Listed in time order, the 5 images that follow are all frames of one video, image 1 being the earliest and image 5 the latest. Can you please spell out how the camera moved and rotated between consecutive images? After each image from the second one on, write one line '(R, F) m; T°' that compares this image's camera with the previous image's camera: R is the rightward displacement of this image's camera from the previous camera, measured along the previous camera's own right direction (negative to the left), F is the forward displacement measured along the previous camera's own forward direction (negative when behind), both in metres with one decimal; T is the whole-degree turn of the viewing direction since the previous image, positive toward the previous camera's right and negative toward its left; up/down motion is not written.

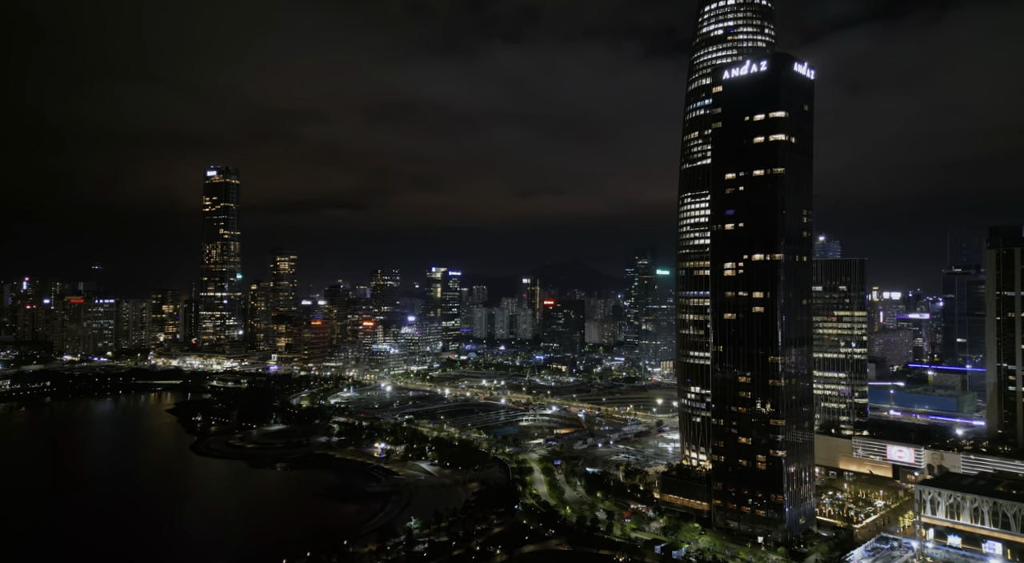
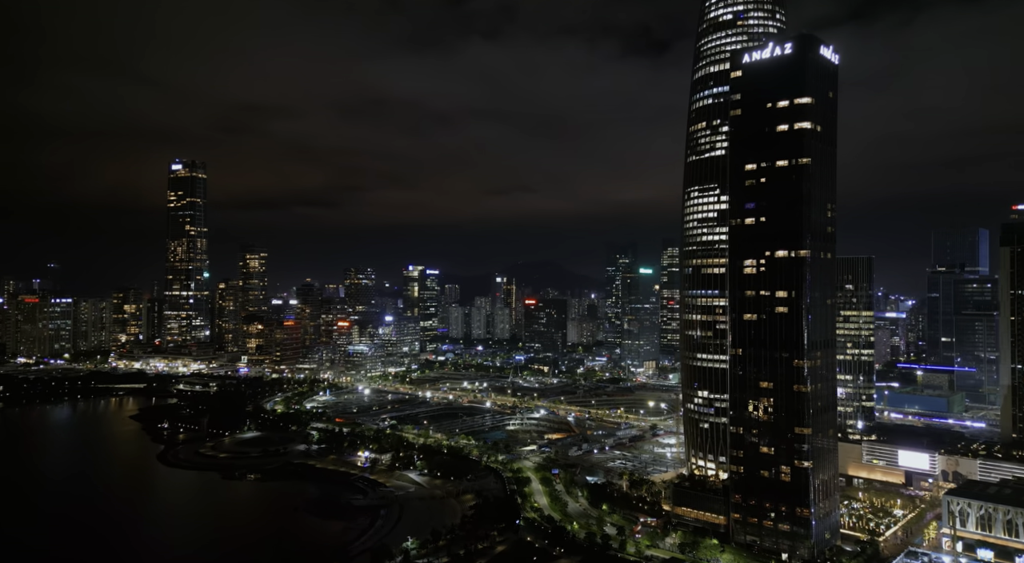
(-3.0, +5.0) m; +3°
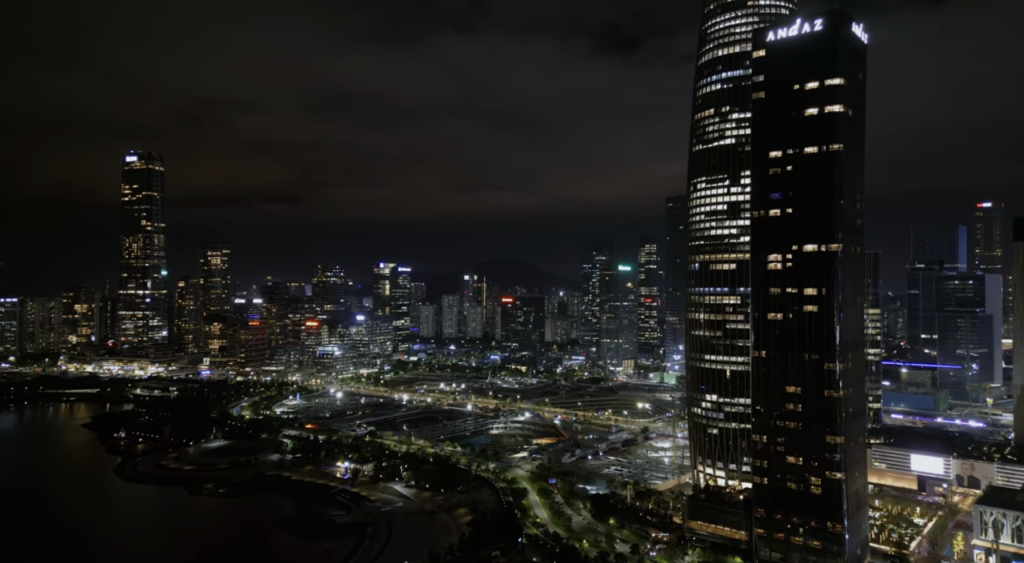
(-3.3, +5.4) m; +3°
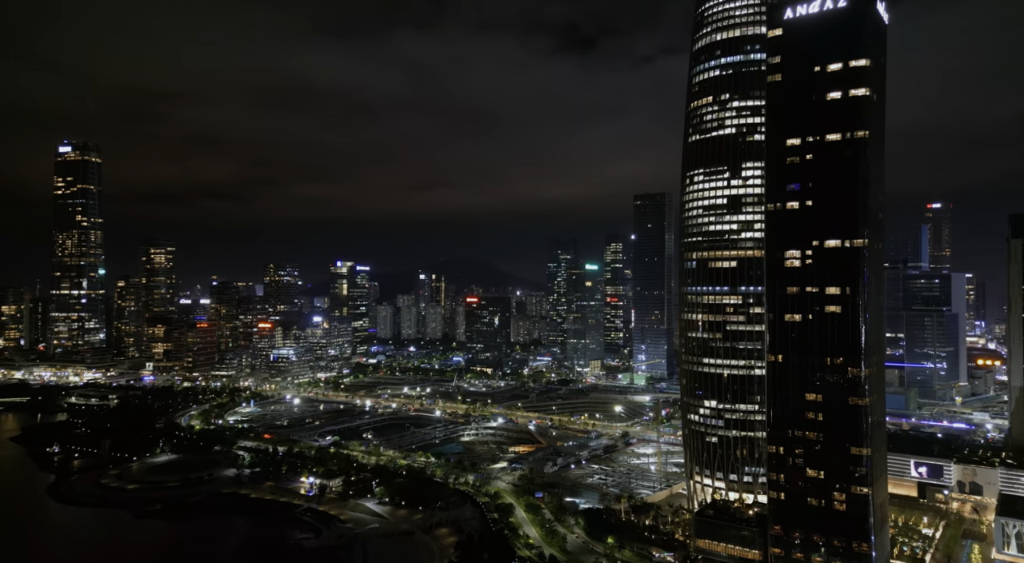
(-3.2, +5.6) m; +4°
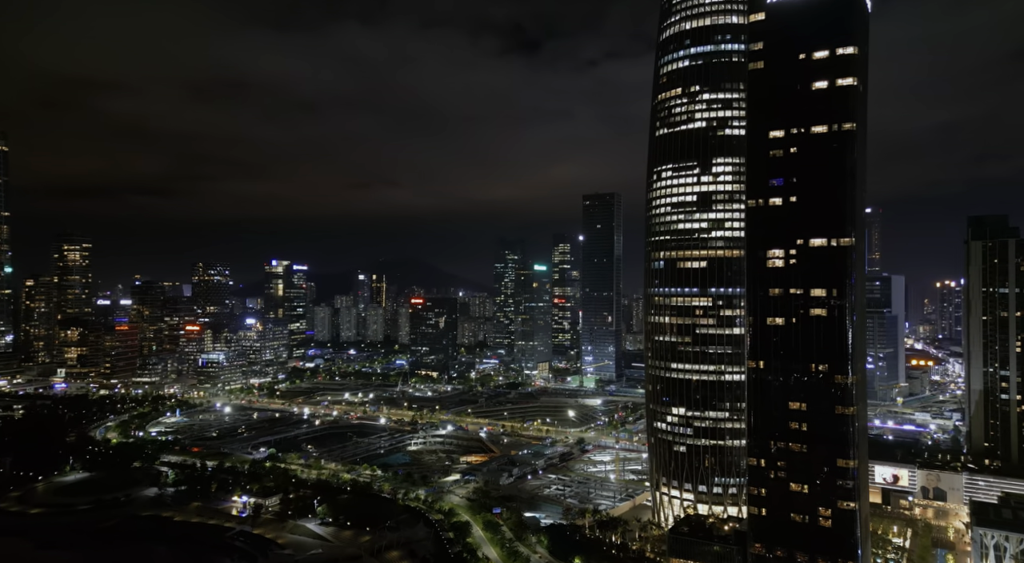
(-1.6, +4.7) m; +5°
